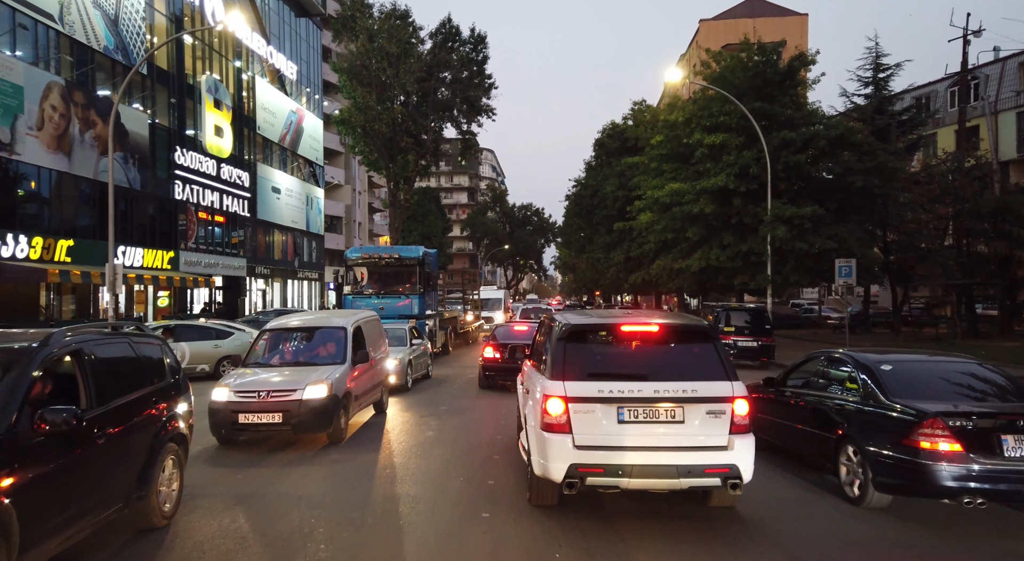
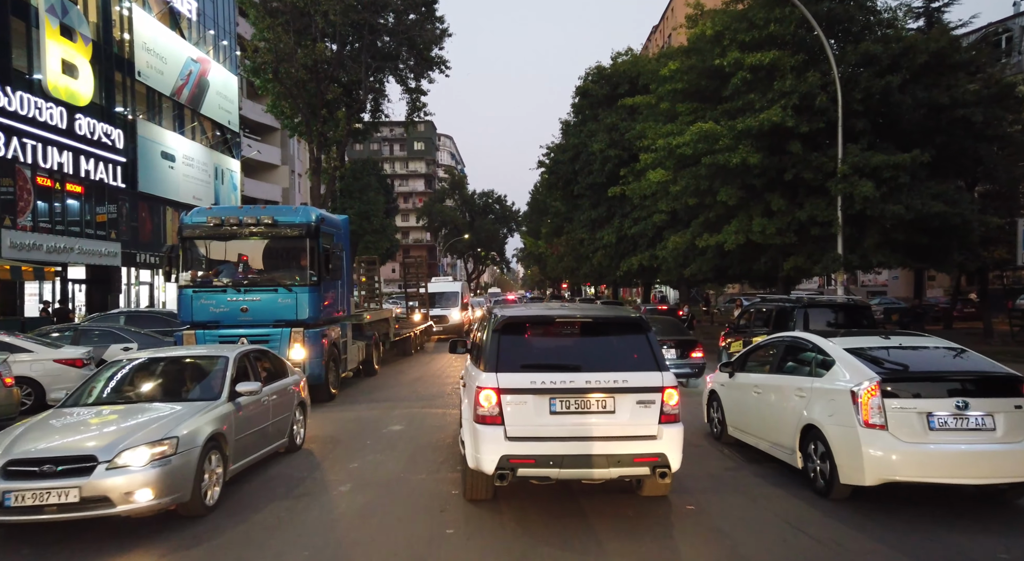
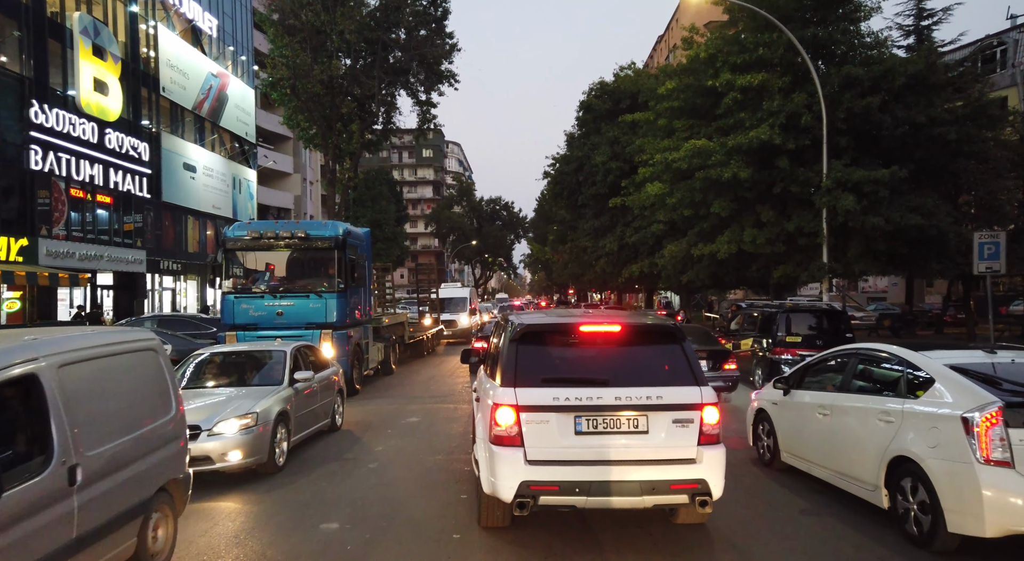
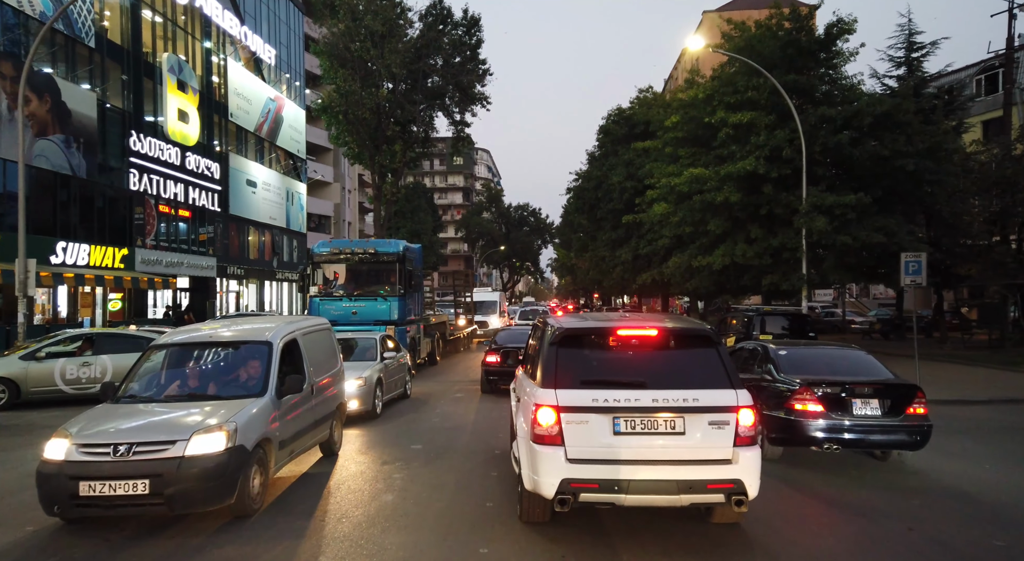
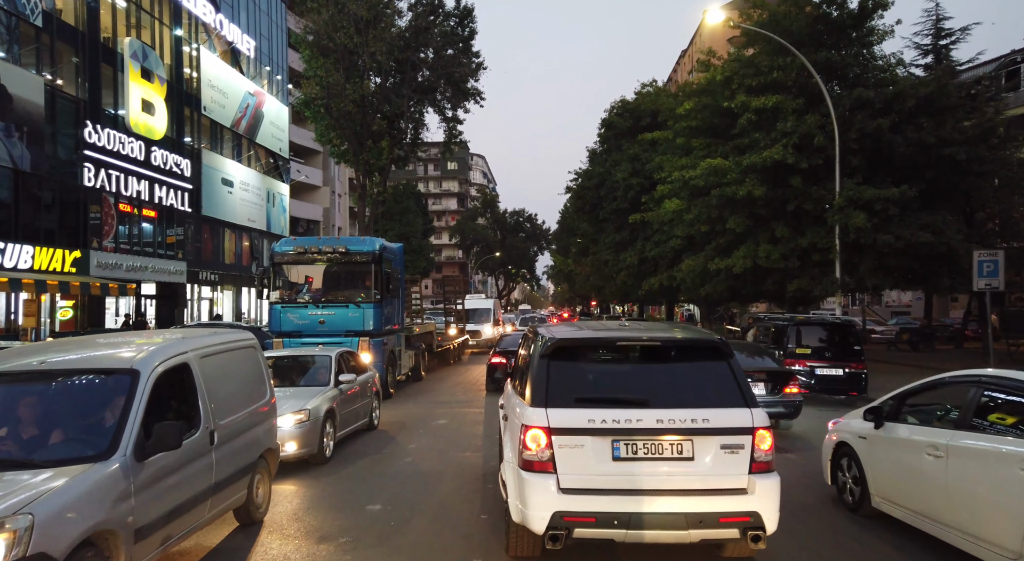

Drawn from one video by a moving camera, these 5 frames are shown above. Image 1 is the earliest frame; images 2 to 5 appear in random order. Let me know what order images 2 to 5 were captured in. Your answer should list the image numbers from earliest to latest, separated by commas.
4, 5, 3, 2
